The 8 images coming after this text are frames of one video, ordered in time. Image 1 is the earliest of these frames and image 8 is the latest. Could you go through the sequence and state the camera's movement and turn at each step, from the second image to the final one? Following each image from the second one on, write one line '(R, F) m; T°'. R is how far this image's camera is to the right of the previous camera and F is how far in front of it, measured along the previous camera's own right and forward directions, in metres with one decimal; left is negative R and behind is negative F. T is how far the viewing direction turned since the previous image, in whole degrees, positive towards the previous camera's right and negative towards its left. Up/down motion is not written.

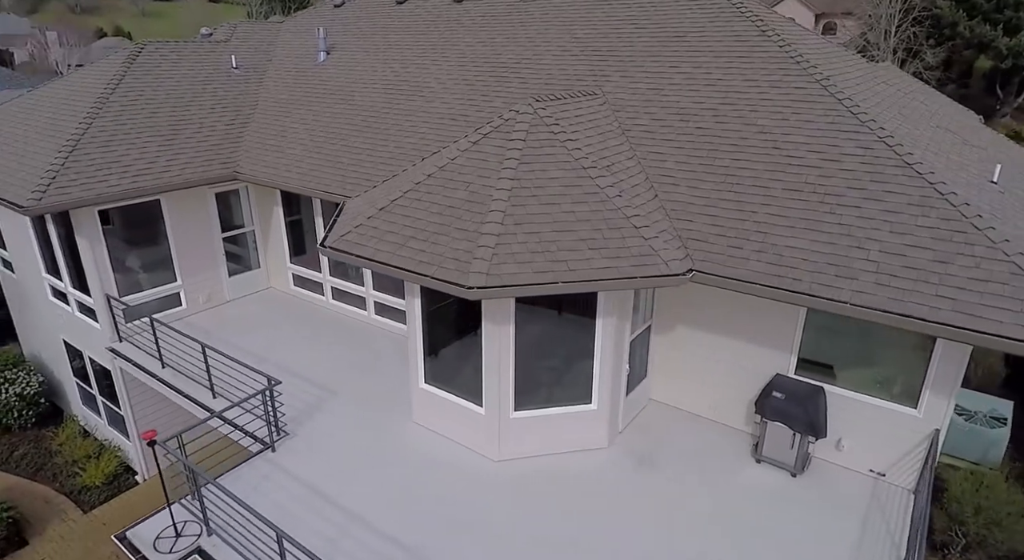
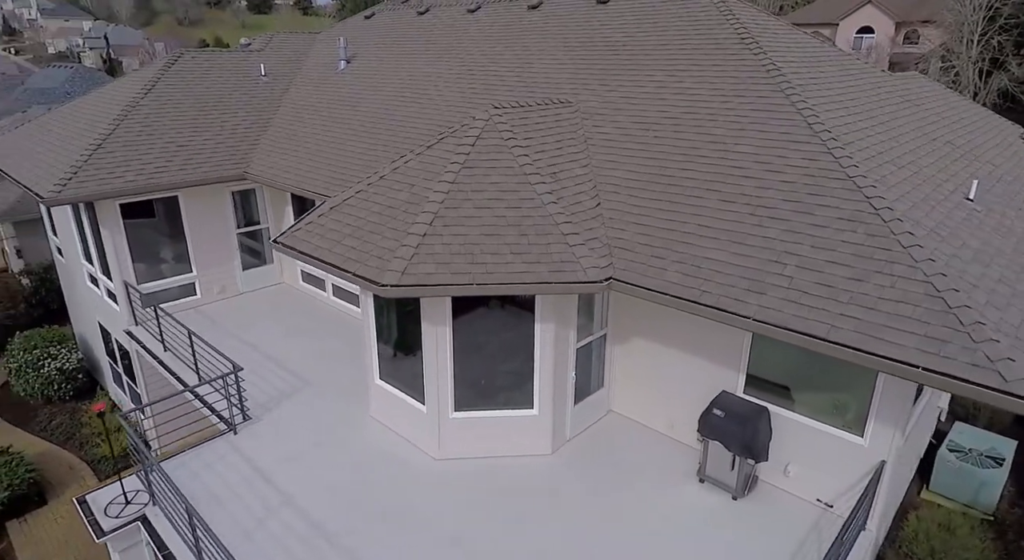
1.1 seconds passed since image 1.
(+2.1, 0.0) m; -7°
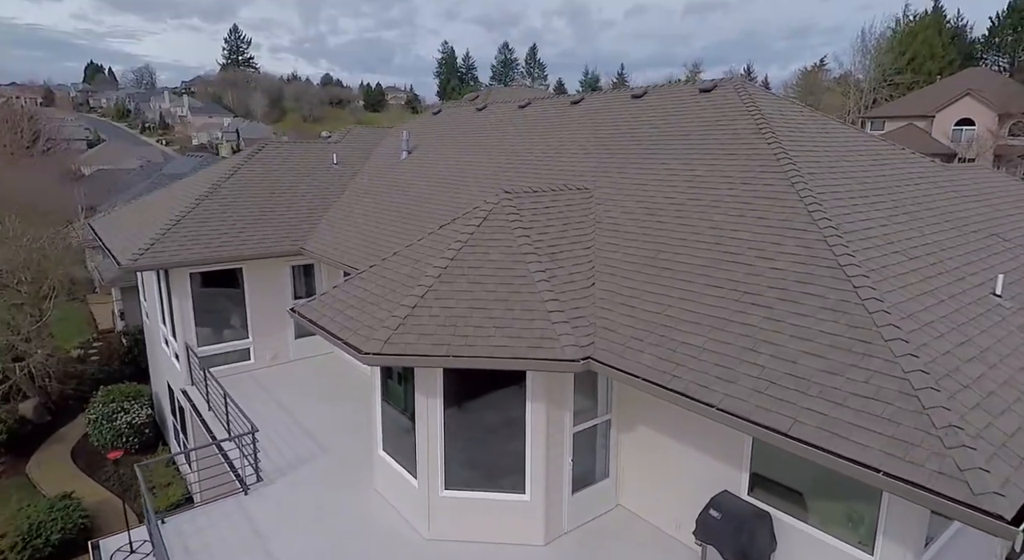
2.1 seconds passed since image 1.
(+1.5, 0.0) m; -9°
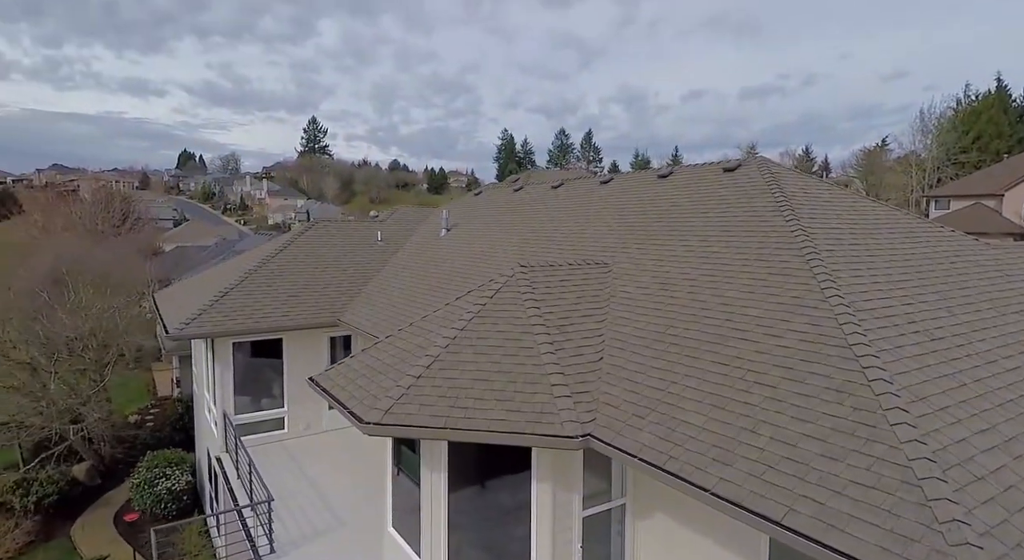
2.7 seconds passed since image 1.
(+0.8, 0.0) m; -6°
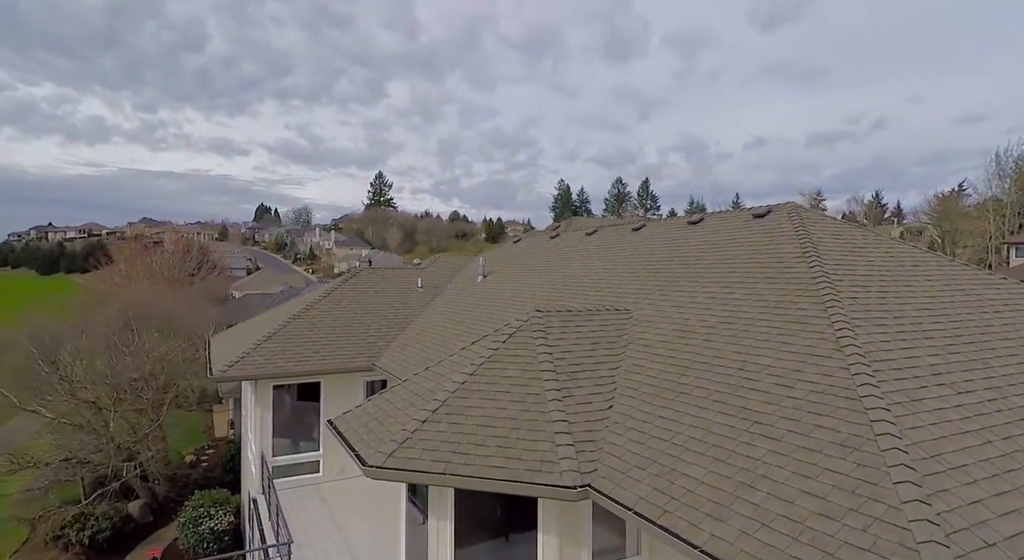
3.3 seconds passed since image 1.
(+0.8, 0.0) m; -6°
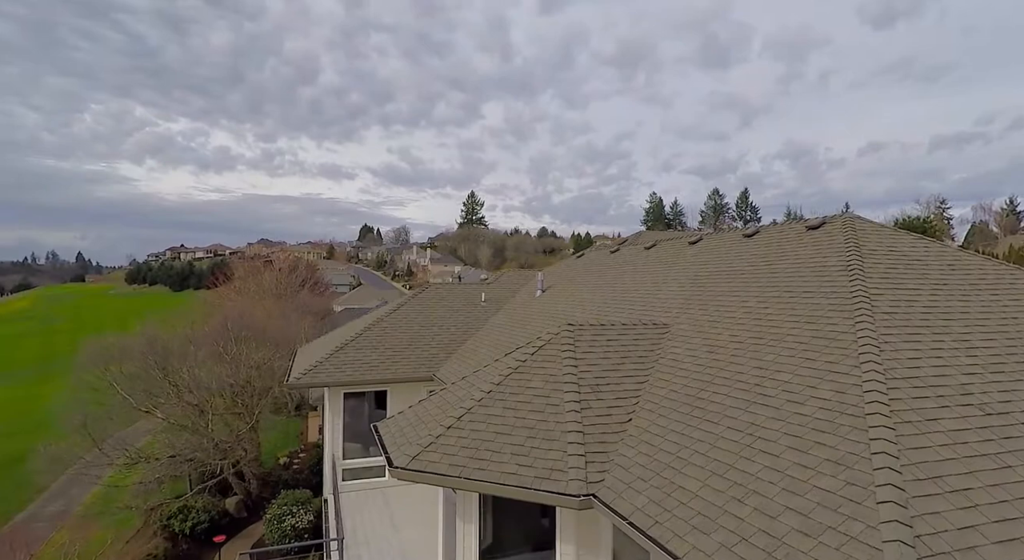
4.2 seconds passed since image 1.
(+1.2, -0.3) m; -9°
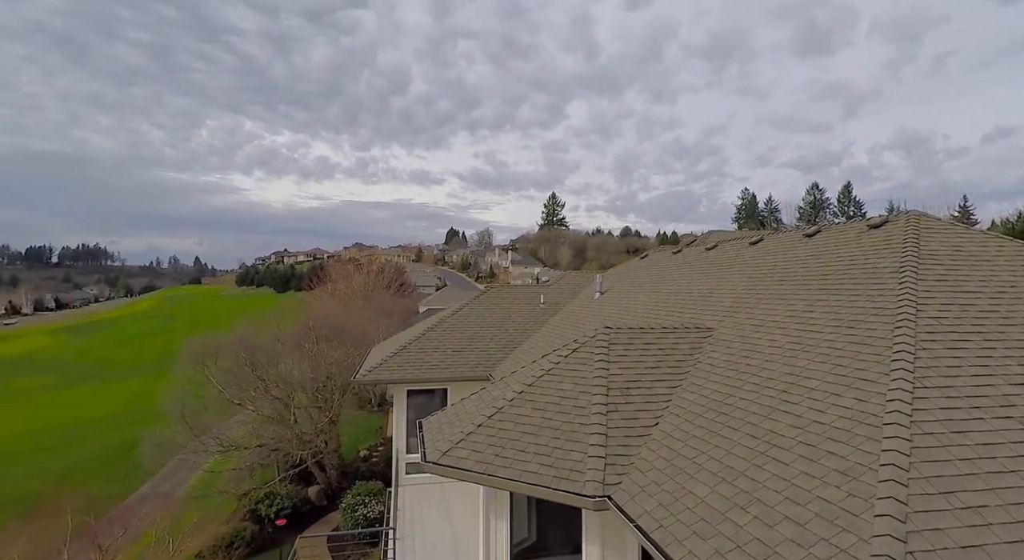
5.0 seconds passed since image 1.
(+1.0, -0.2) m; -8°
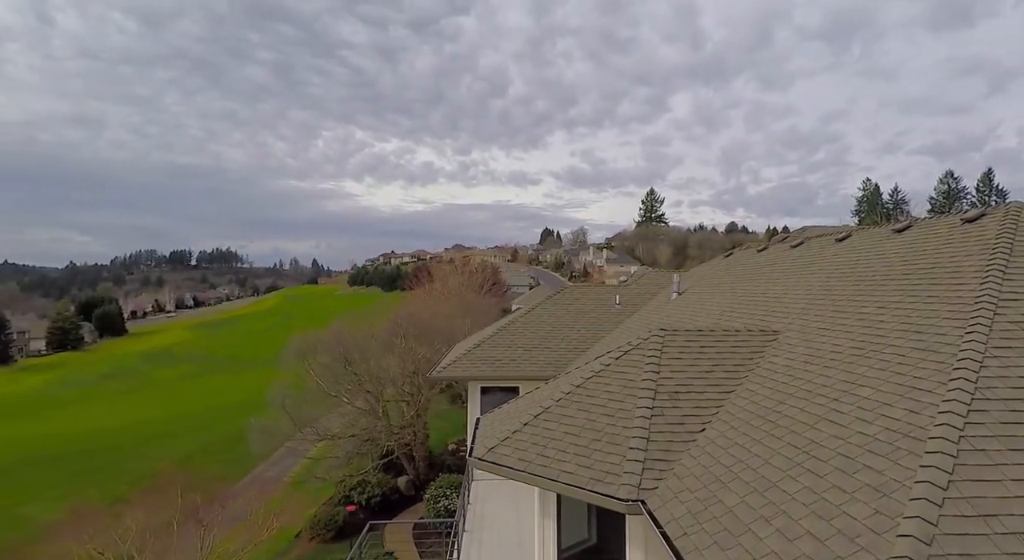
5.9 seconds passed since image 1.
(+0.9, 0.0) m; -10°
